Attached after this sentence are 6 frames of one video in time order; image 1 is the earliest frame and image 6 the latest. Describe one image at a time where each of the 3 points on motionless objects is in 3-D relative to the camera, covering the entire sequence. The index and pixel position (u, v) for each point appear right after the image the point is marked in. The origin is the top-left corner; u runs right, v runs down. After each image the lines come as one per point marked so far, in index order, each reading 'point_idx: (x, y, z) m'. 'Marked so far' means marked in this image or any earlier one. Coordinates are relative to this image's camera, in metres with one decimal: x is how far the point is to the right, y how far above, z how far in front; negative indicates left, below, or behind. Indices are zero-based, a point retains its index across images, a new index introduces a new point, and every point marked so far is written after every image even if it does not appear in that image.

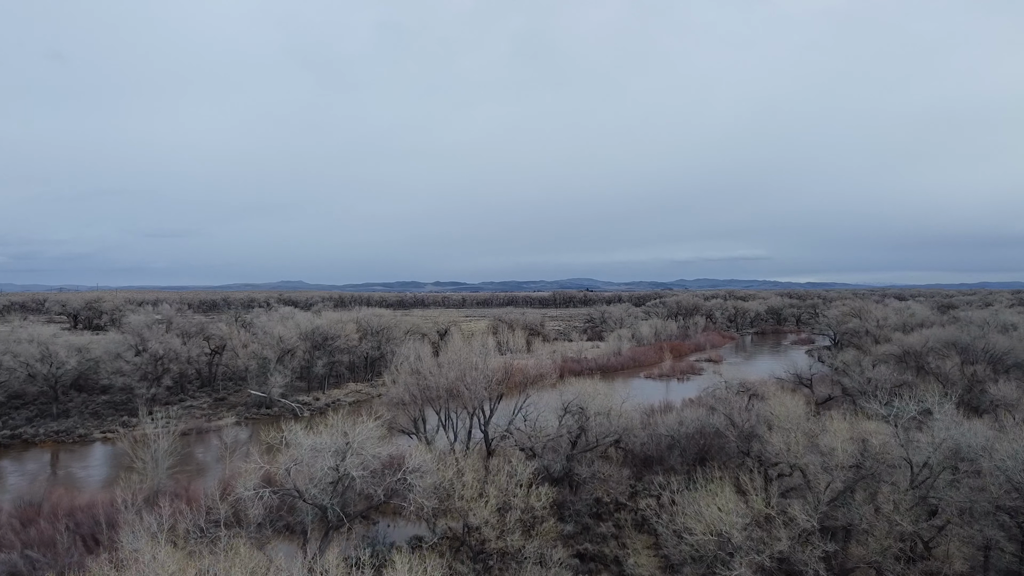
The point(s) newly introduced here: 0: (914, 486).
0: (+8.2, -4.0, +10.3) m
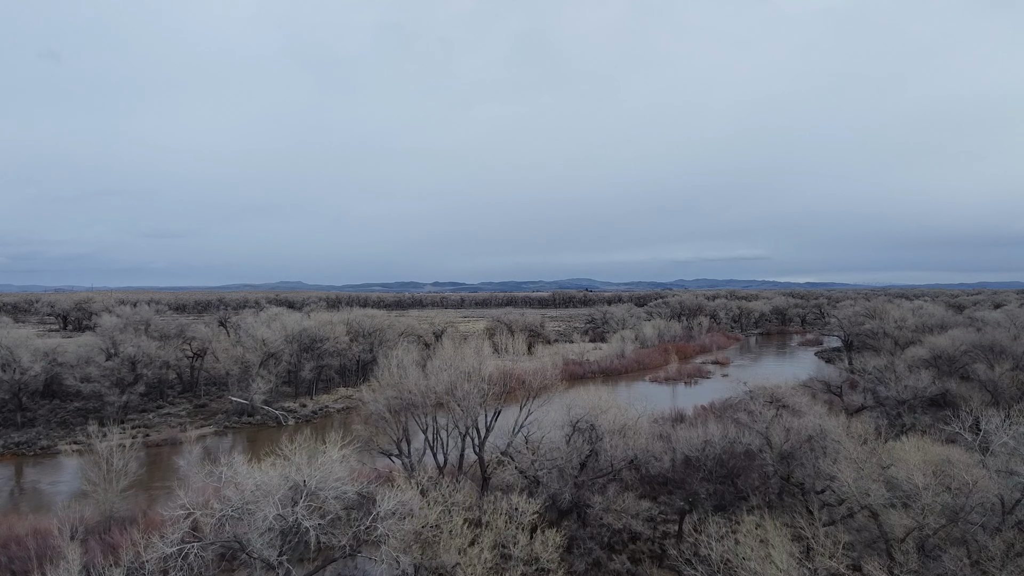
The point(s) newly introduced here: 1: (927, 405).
0: (+8.2, -4.0, +8.5) m
1: (+13.2, -3.7, +16.3) m
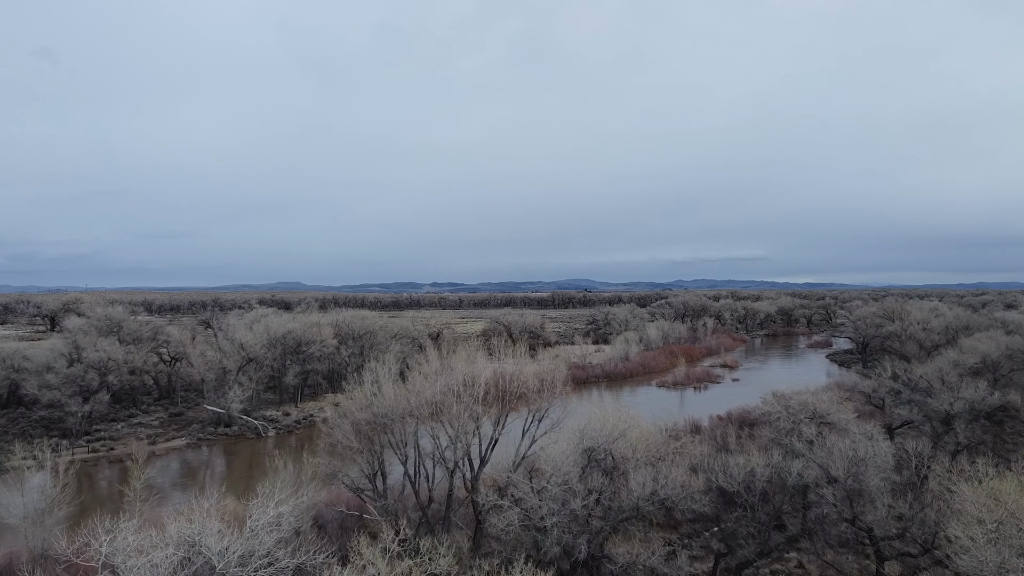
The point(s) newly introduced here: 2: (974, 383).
0: (+8.2, -3.9, +6.4) m
1: (+13.2, -3.7, +14.3) m
2: (+14.1, -2.9, +15.6) m
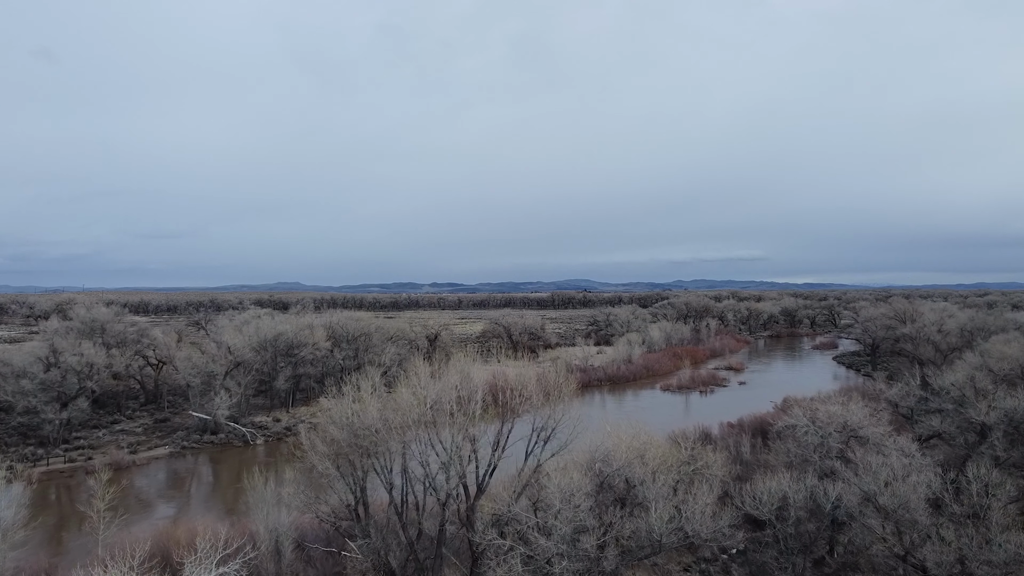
0: (+8.2, -3.9, +5.3) m
1: (+13.2, -3.7, +13.2) m
2: (+14.1, -3.0, +14.5) m
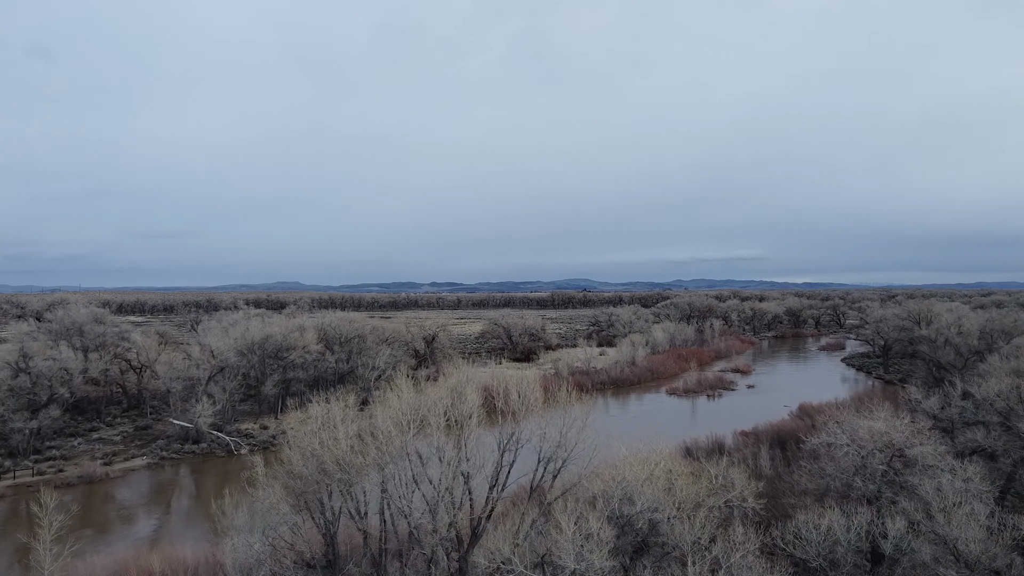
0: (+8.2, -4.0, +4.0) m
1: (+13.2, -3.7, +11.9) m
2: (+14.2, -3.0, +13.2) m
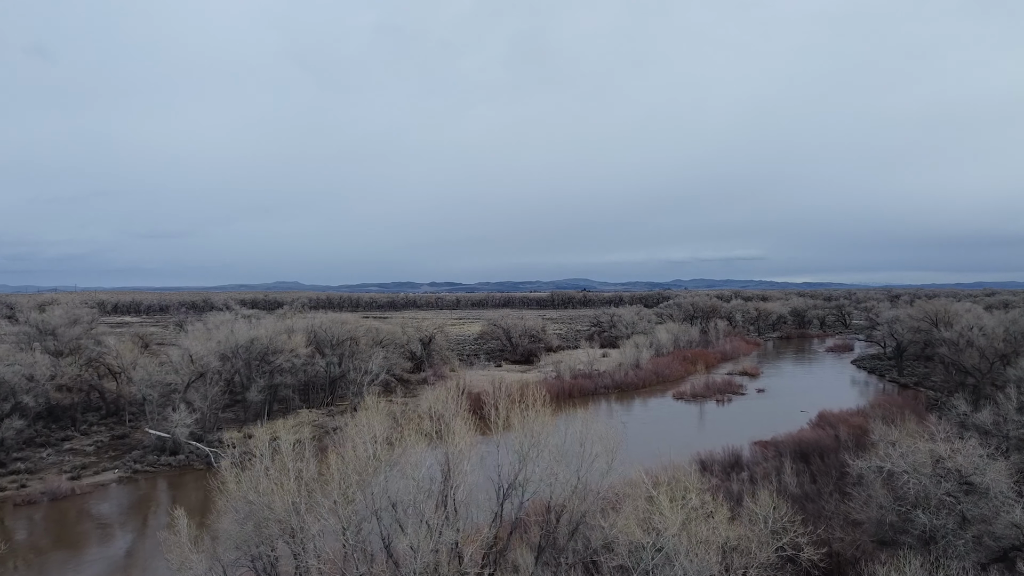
0: (+8.2, -4.0, +2.6) m
1: (+13.3, -3.7, +10.4) m
2: (+14.2, -3.0, +11.8) m
